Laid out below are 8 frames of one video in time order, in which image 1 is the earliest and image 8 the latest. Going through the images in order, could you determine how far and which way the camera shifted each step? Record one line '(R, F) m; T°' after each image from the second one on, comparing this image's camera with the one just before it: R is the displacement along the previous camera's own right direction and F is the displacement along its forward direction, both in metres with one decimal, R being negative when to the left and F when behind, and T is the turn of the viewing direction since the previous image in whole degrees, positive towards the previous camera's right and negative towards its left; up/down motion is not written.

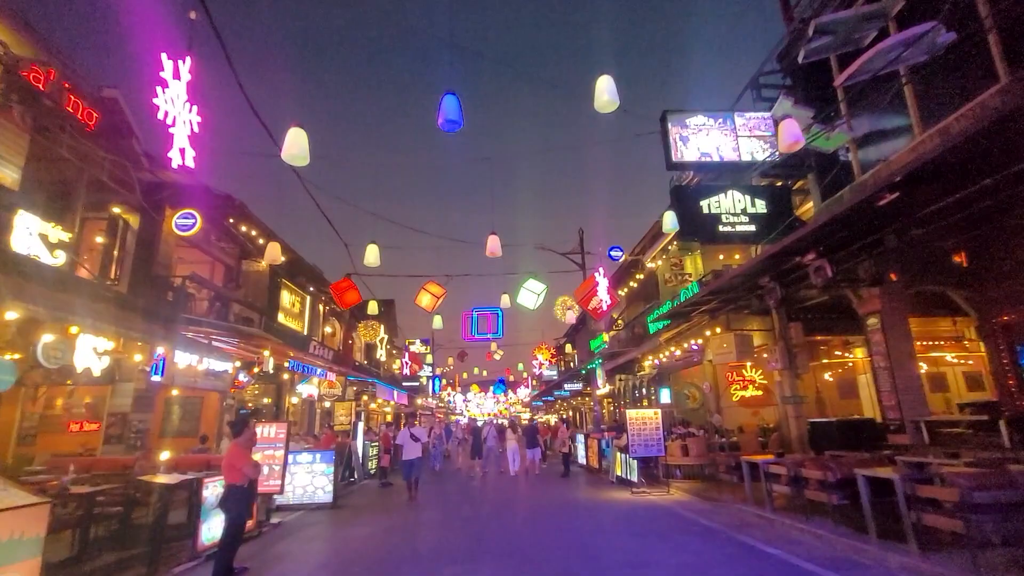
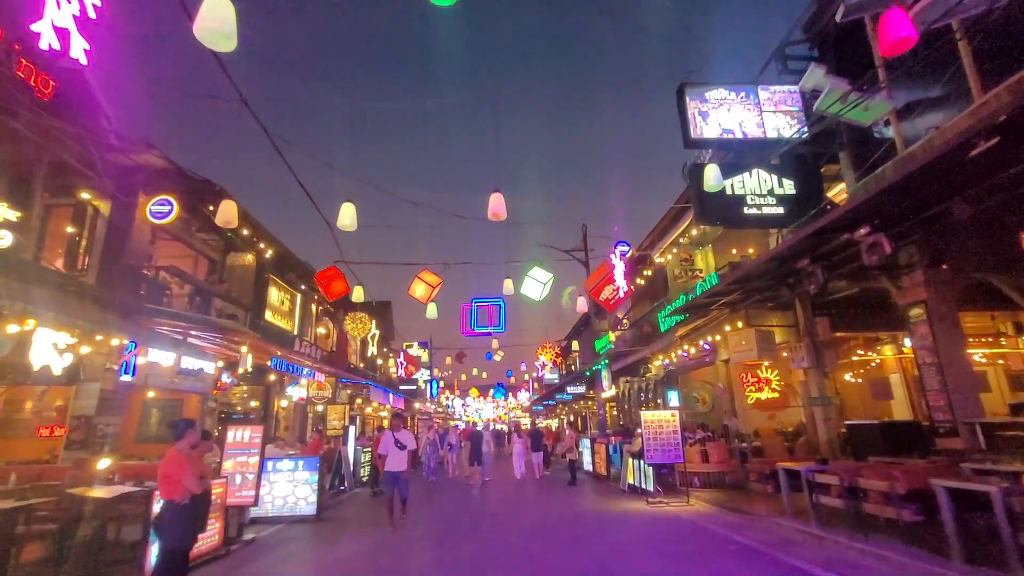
(-0.1, +0.9) m; 0°
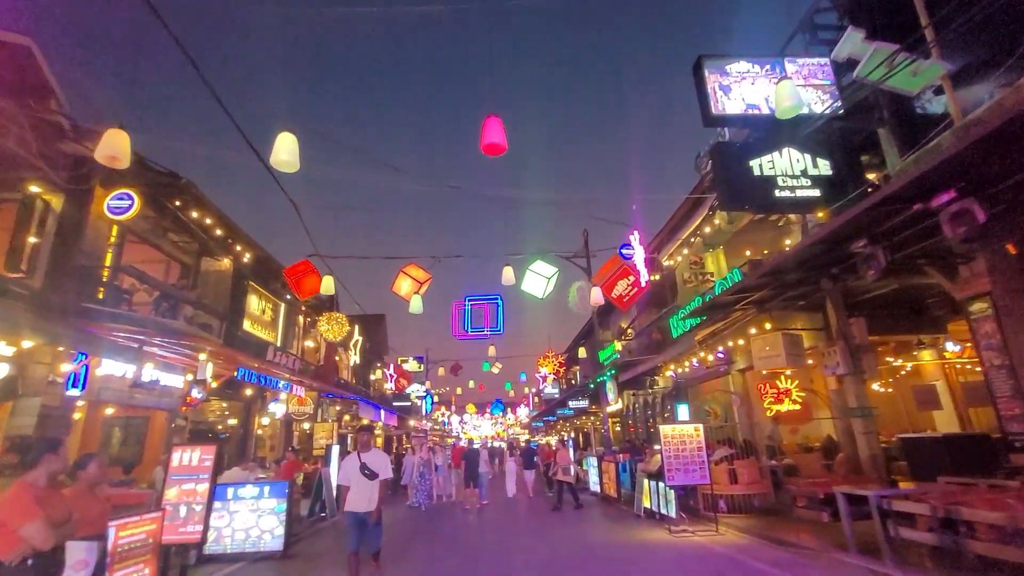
(0.0, +1.2) m; 0°
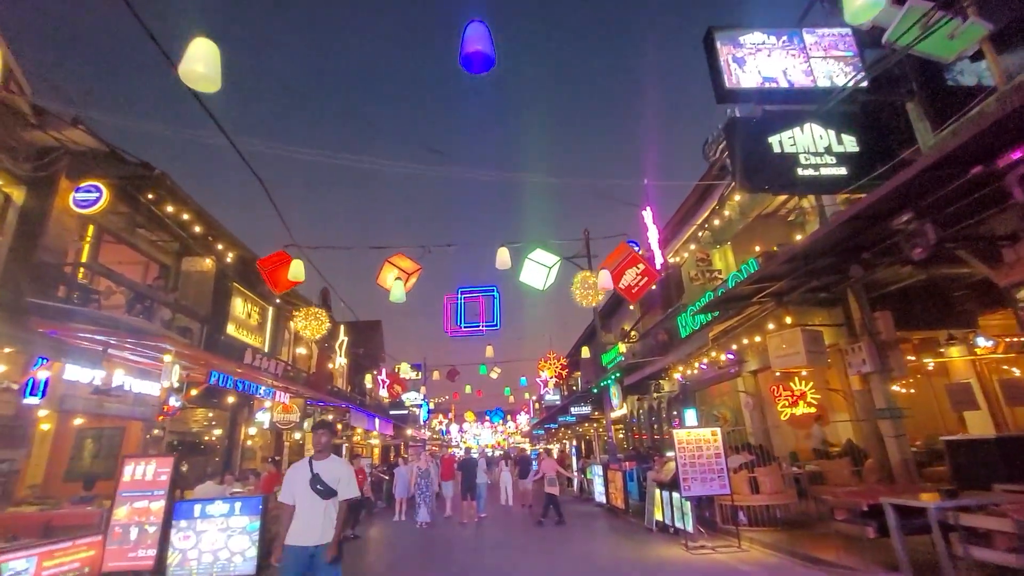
(0.0, +0.7) m; 0°
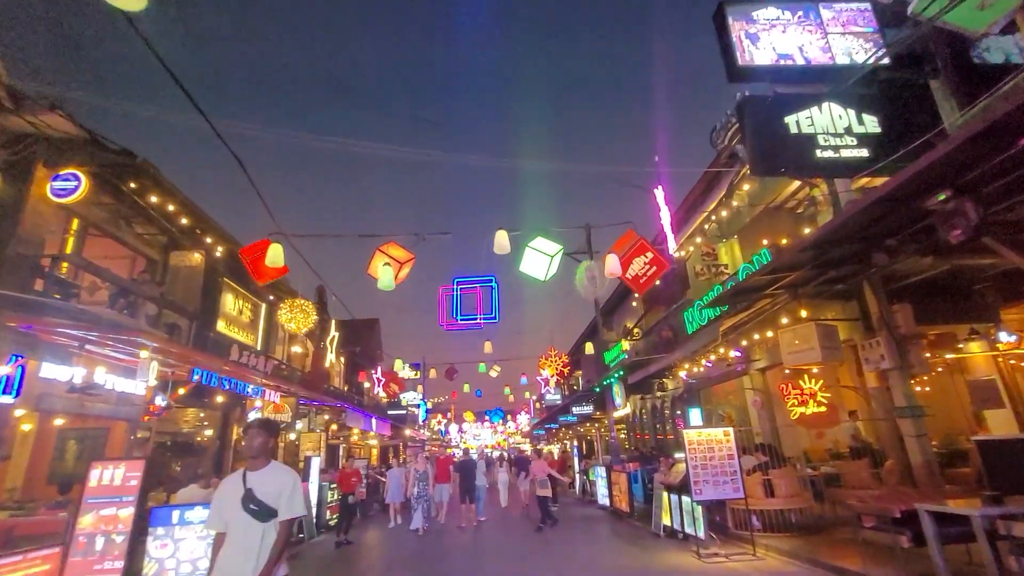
(0.0, +0.5) m; 0°
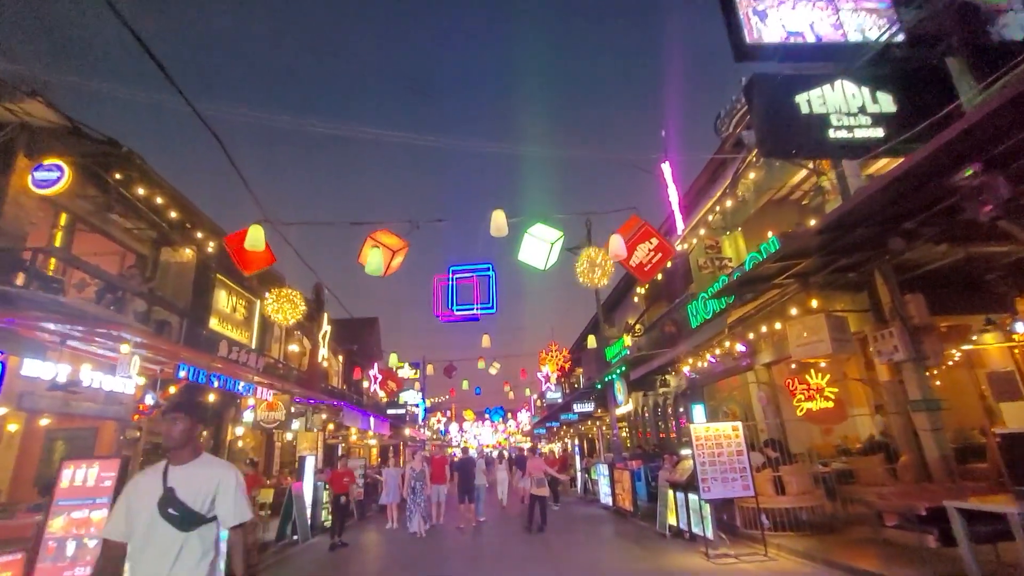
(0.0, +0.3) m; 0°
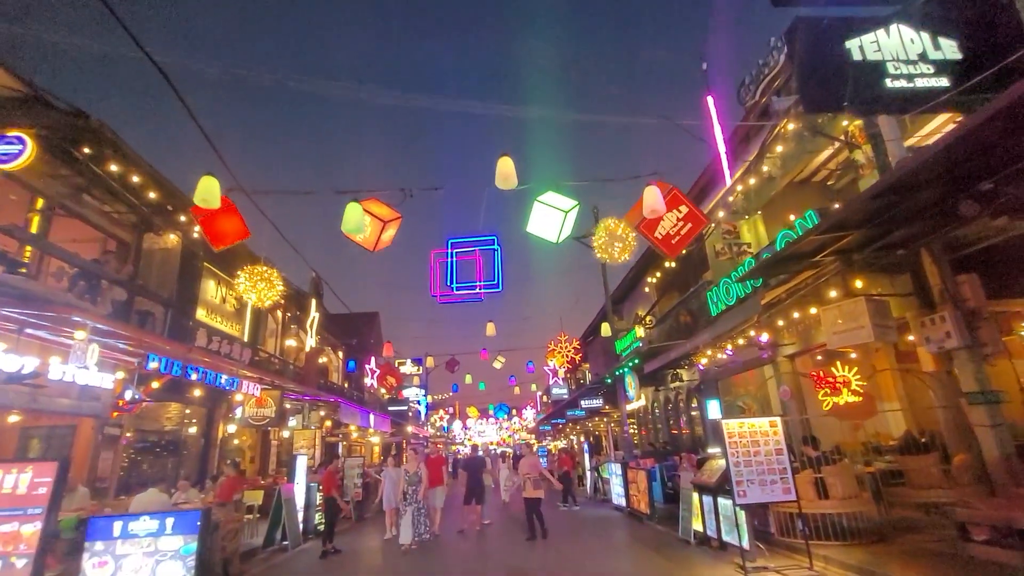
(-0.1, +0.8) m; 0°
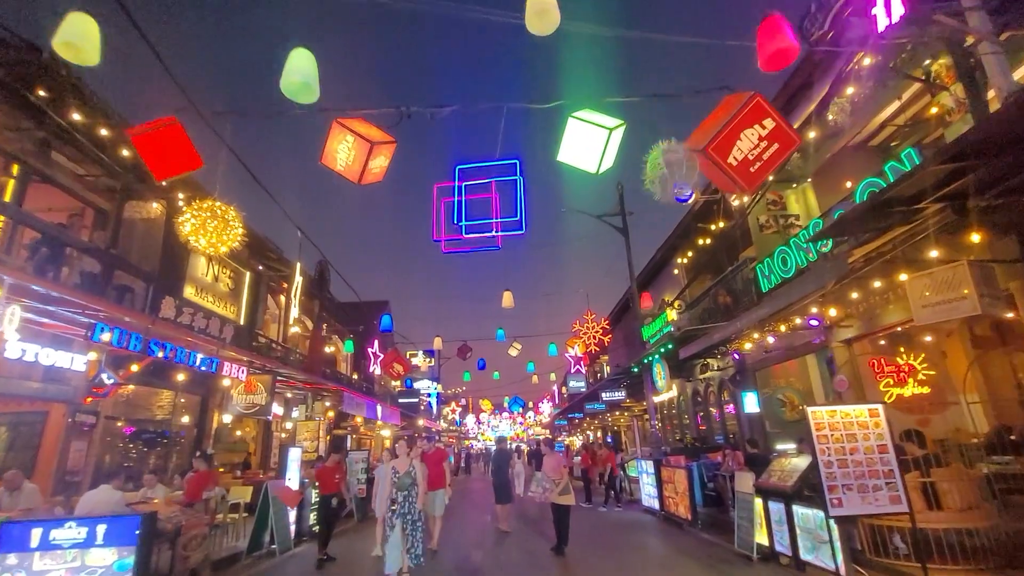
(-0.1, +1.3) m; -2°
